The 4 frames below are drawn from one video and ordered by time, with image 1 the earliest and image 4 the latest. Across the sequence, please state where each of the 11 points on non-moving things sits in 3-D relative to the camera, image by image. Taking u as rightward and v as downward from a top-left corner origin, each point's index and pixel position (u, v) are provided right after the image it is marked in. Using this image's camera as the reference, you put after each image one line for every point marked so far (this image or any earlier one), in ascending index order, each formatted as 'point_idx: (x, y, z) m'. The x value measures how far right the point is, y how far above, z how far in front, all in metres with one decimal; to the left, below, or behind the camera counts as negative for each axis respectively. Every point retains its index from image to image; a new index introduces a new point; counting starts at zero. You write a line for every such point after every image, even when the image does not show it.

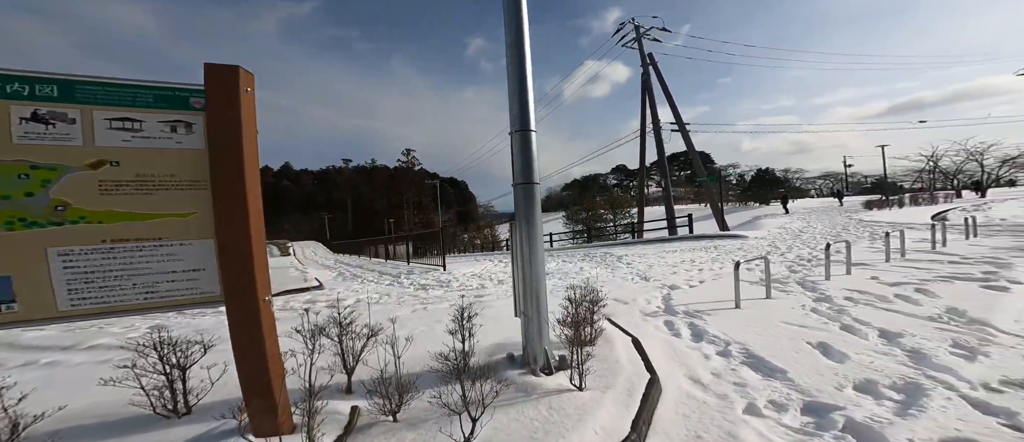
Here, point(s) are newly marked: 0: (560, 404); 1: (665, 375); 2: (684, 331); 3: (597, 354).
0: (+0.4, -1.6, +2.9) m
1: (+1.7, -1.7, +3.8) m
2: (+2.8, -1.8, +5.6) m
3: (+1.0, -1.6, +4.0) m
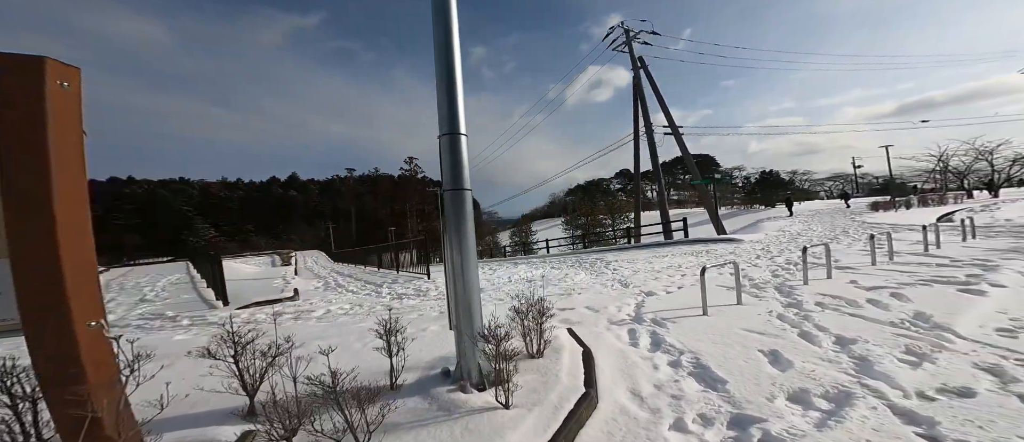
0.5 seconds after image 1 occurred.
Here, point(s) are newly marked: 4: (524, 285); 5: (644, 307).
0: (-0.3, -1.6, +2.8) m
1: (+1.0, -1.8, +3.7) m
2: (+2.1, -1.9, +5.5) m
3: (+0.3, -1.7, +3.9) m
4: (+0.5, -2.1, +11.2) m
5: (+3.0, -2.0, +7.8) m
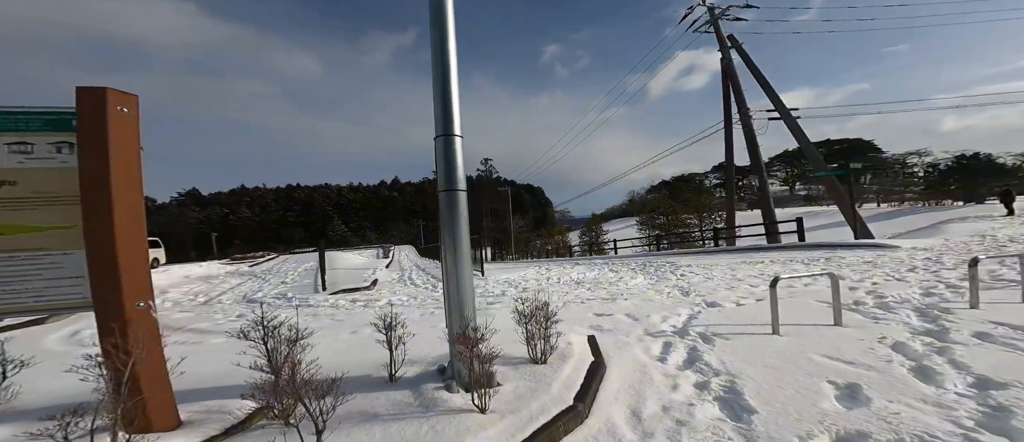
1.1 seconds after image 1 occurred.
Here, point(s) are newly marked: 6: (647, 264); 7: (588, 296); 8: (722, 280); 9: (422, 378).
0: (-0.6, -1.7, +2.8) m
1: (+0.9, -1.8, +3.4) m
2: (+2.4, -1.9, +4.9) m
3: (+0.3, -1.7, +3.8) m
4: (+2.0, -2.1, +10.8) m
5: (+3.8, -2.0, +7.0) m
6: (+7.6, -2.4, +19.5) m
7: (+2.1, -2.1, +9.5) m
8: (+7.9, -2.2, +13.0) m
9: (-1.0, -1.7, +3.7) m
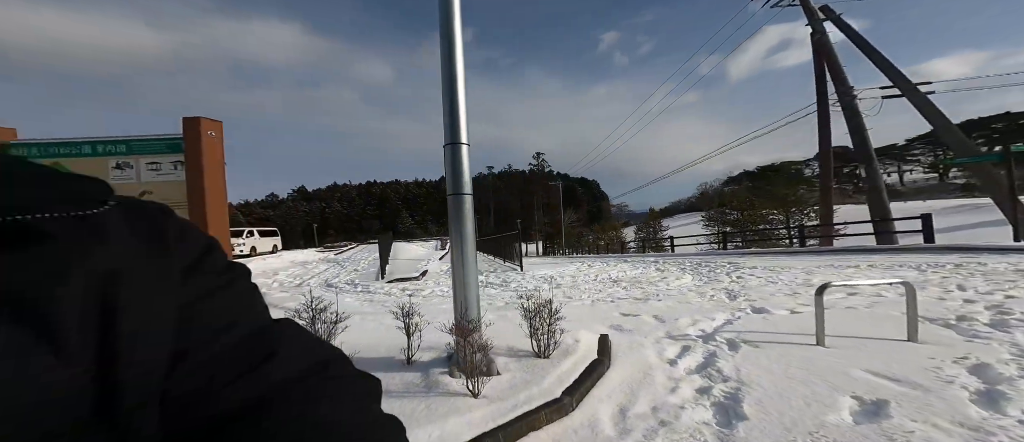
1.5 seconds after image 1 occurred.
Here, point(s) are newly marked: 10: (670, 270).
0: (-0.7, -1.7, +3.2) m
1: (+0.8, -1.8, +3.5) m
2: (+2.5, -1.9, +4.8) m
3: (+0.3, -1.7, +4.0) m
4: (+3.2, -2.0, +10.7) m
5: (+4.3, -2.0, +6.6) m
6: (+10.1, -2.2, +18.3) m
7: (+3.1, -2.0, +9.4) m
8: (+9.3, -2.1, +11.9) m
9: (-0.9, -1.7, +4.1) m
10: (+7.1, -2.2, +15.4) m
